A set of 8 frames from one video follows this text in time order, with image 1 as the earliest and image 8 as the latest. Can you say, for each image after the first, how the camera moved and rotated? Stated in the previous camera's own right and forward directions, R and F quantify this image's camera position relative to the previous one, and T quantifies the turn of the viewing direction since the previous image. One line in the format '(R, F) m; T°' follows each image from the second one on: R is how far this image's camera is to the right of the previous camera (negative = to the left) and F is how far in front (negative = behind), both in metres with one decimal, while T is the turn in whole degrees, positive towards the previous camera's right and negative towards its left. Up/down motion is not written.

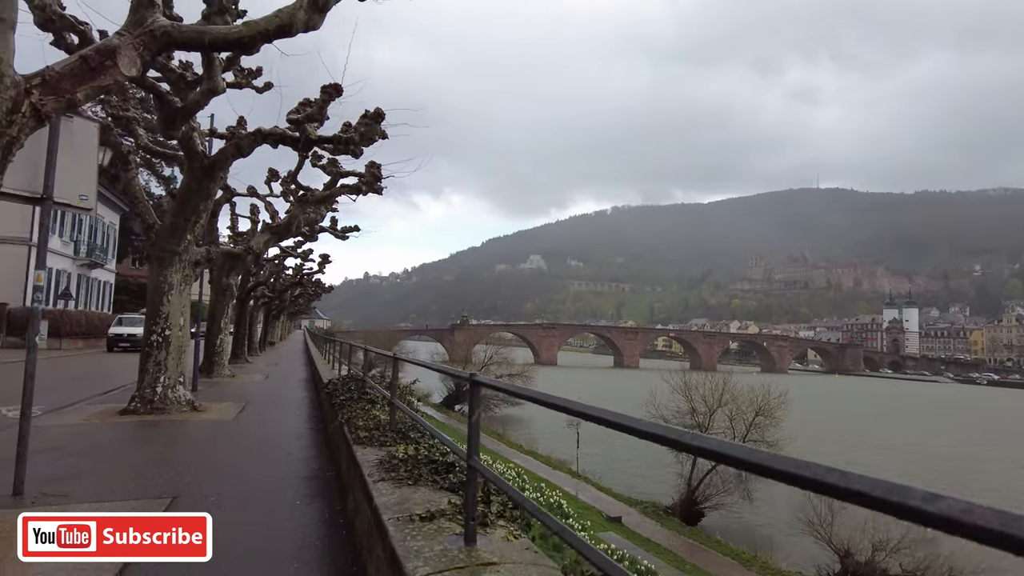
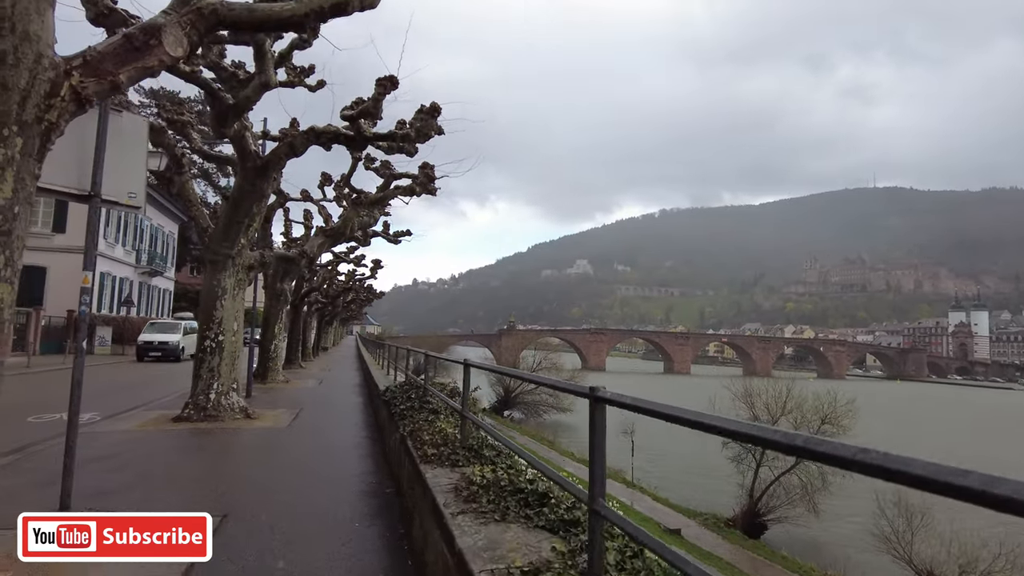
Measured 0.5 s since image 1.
(-0.2, +0.6) m; -4°
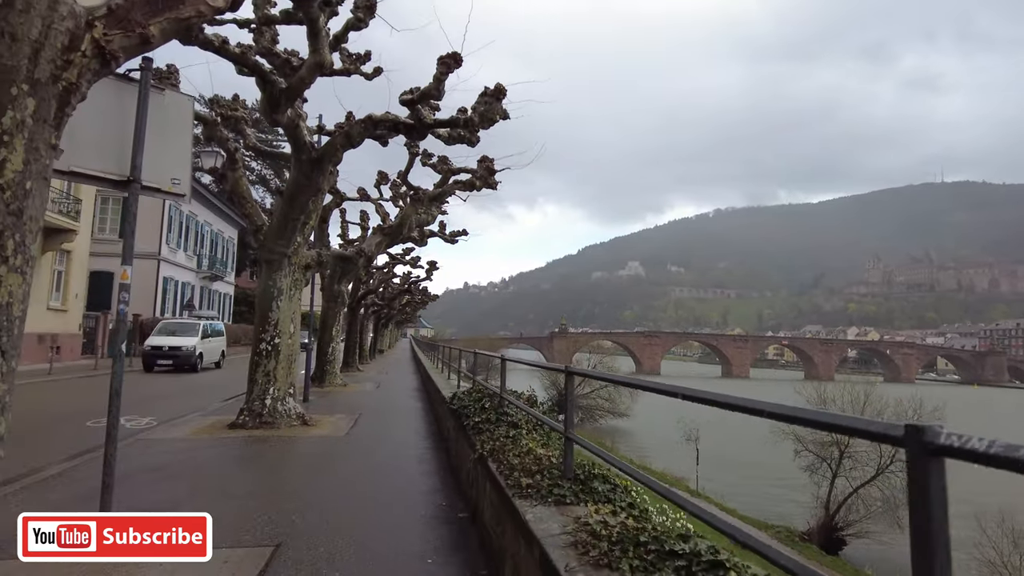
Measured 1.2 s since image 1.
(-0.3, +0.8) m; -4°
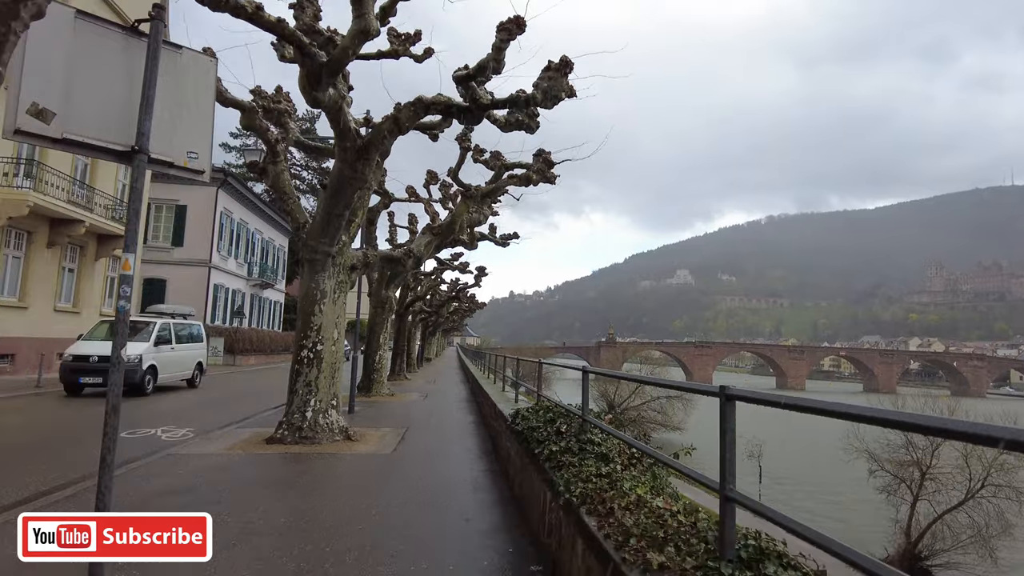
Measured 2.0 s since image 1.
(-0.2, +1.0) m; -4°
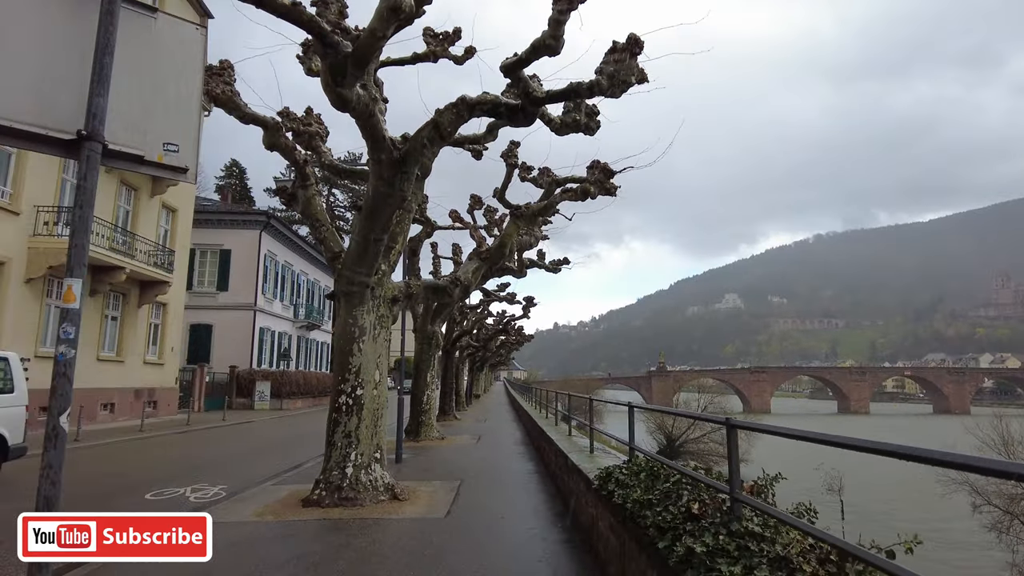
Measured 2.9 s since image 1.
(-0.2, +1.2) m; -4°
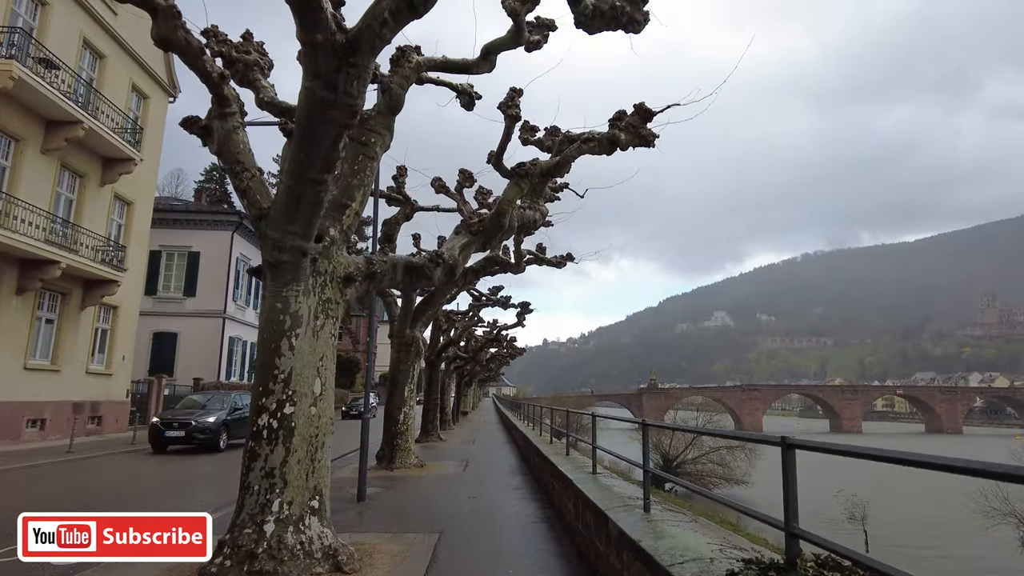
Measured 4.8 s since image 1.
(-0.1, +2.5) m; +1°
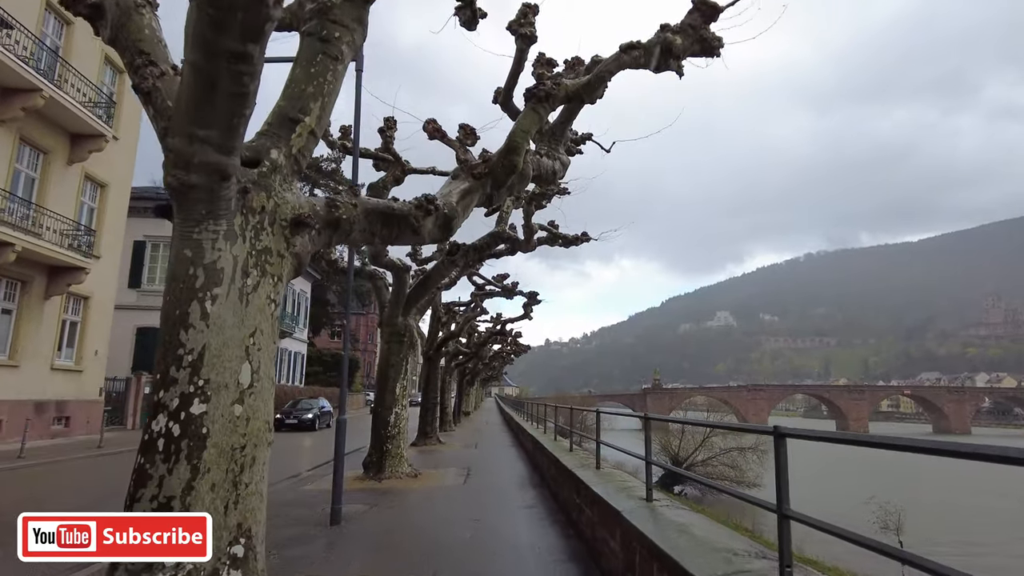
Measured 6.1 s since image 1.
(-0.1, +1.8) m; 0°
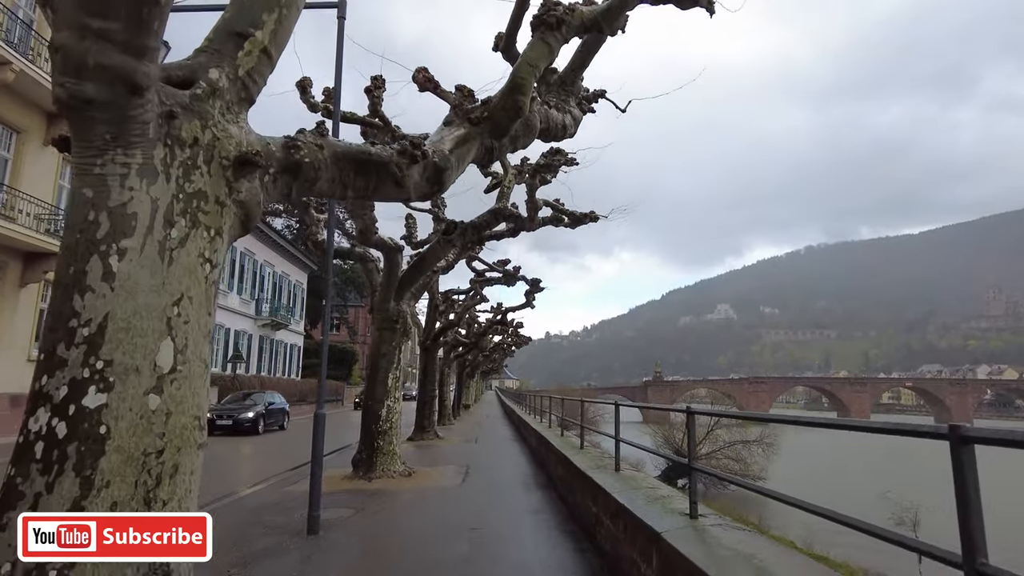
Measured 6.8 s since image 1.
(0.0, +0.9) m; 0°
